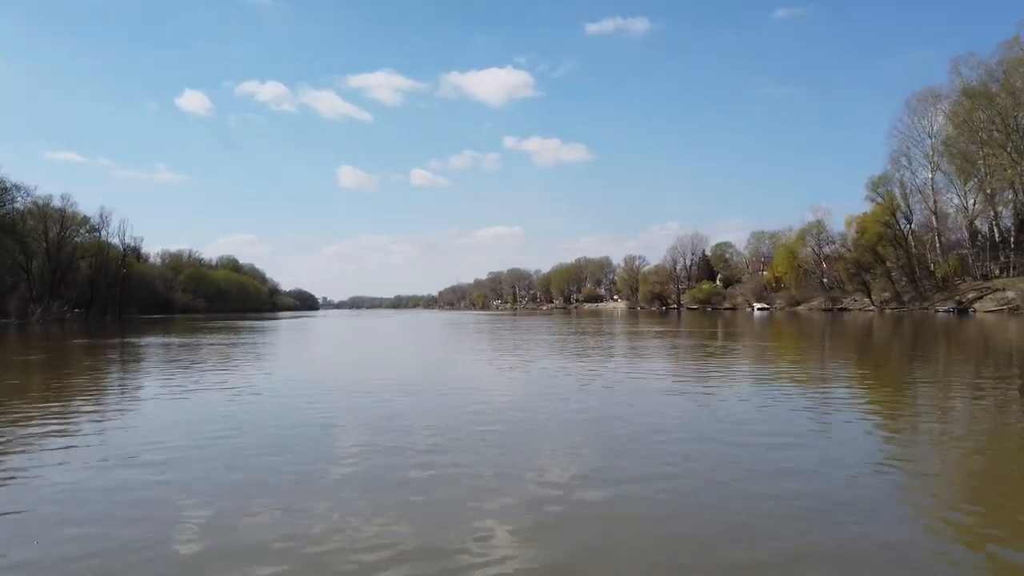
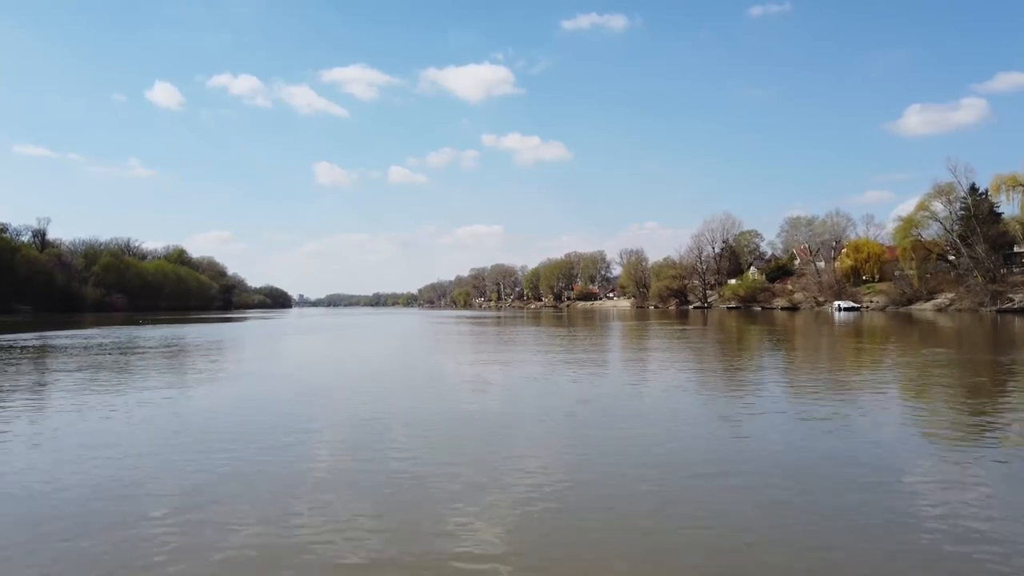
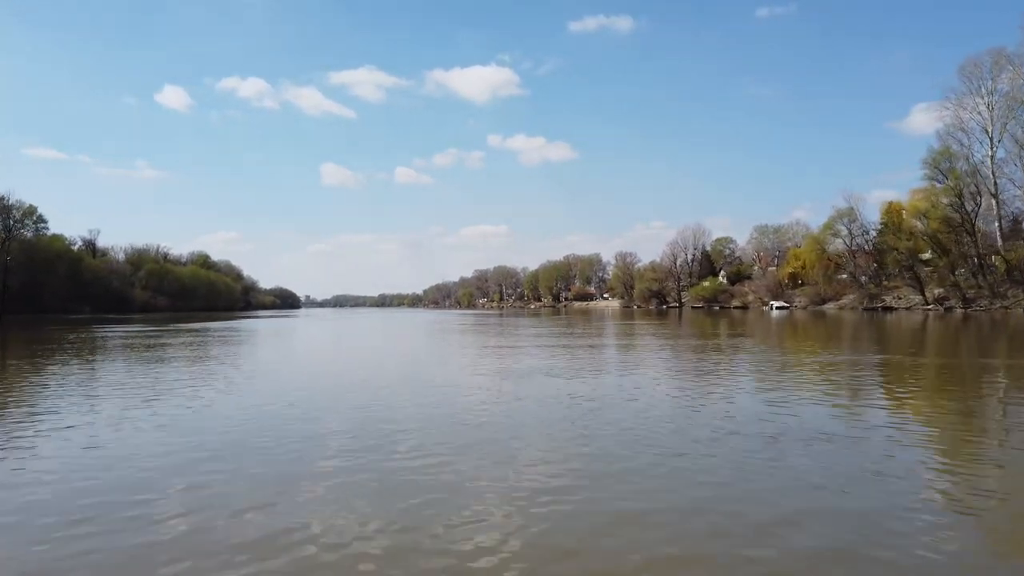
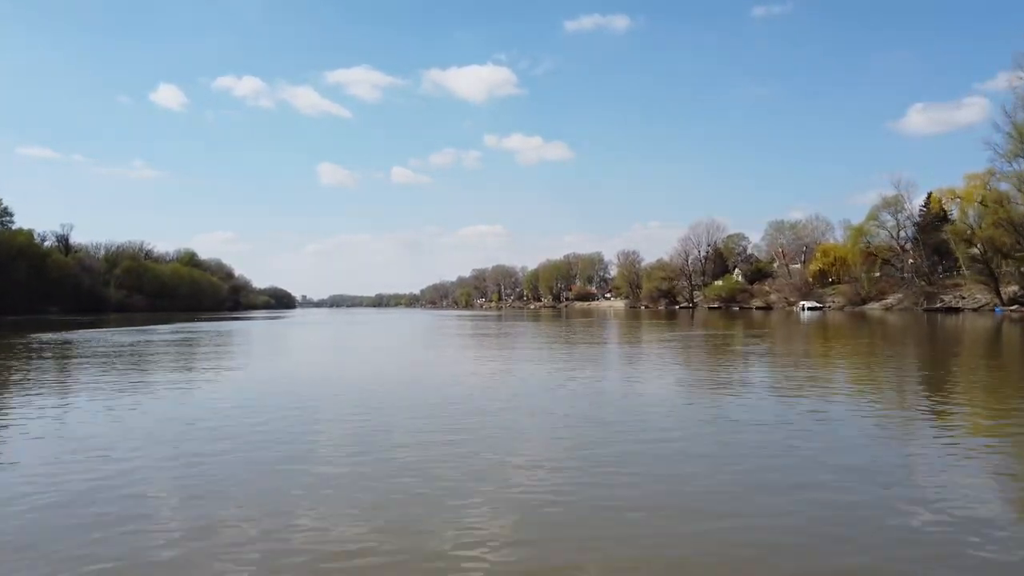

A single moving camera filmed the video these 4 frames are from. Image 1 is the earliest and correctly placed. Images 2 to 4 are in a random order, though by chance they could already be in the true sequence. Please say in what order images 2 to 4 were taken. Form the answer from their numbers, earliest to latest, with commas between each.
3, 4, 2
